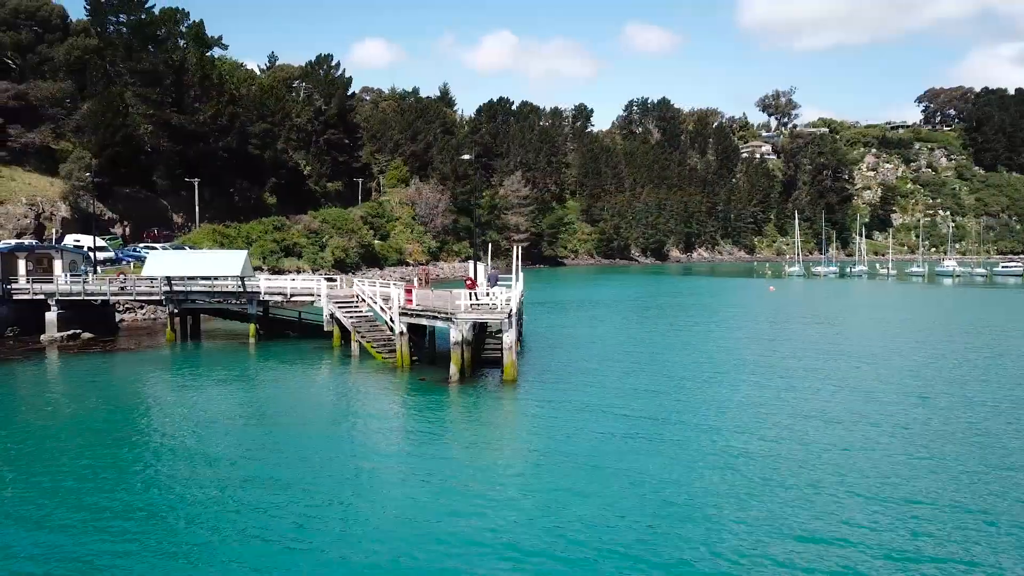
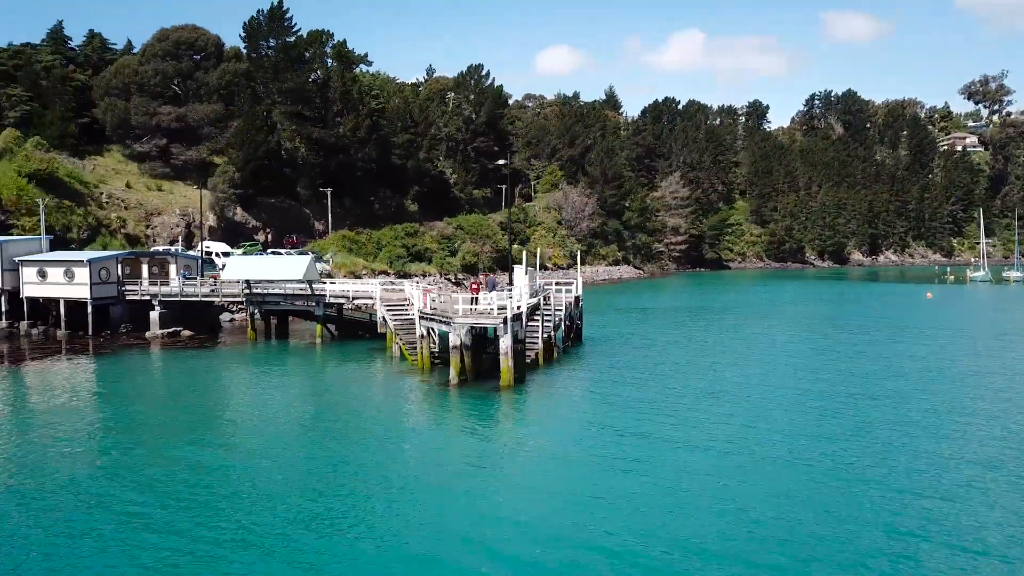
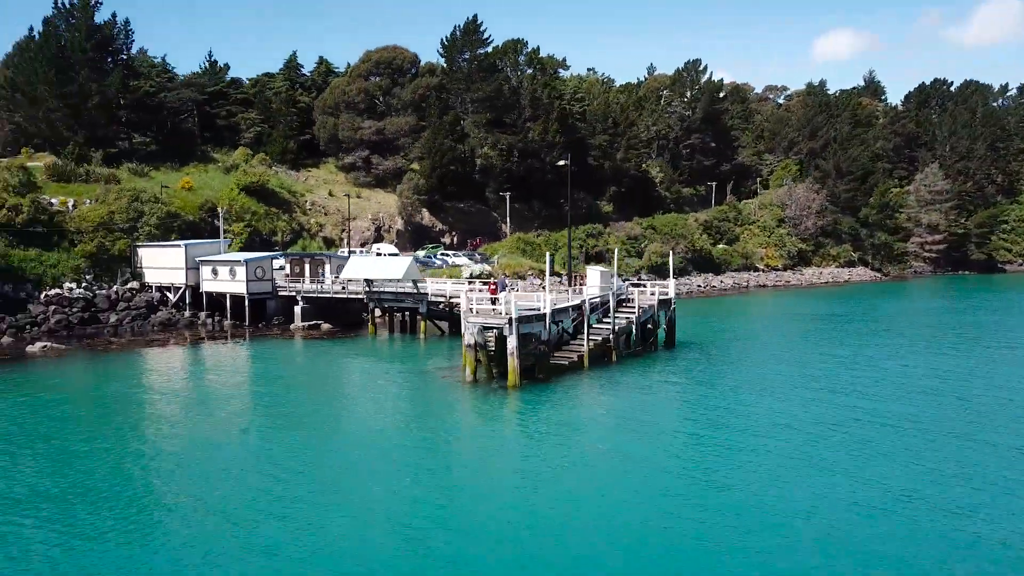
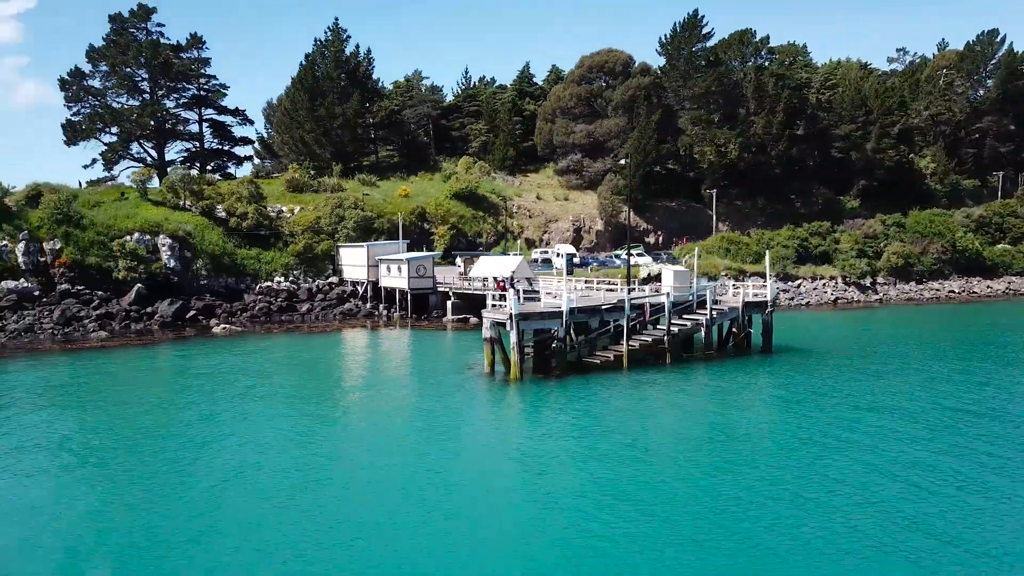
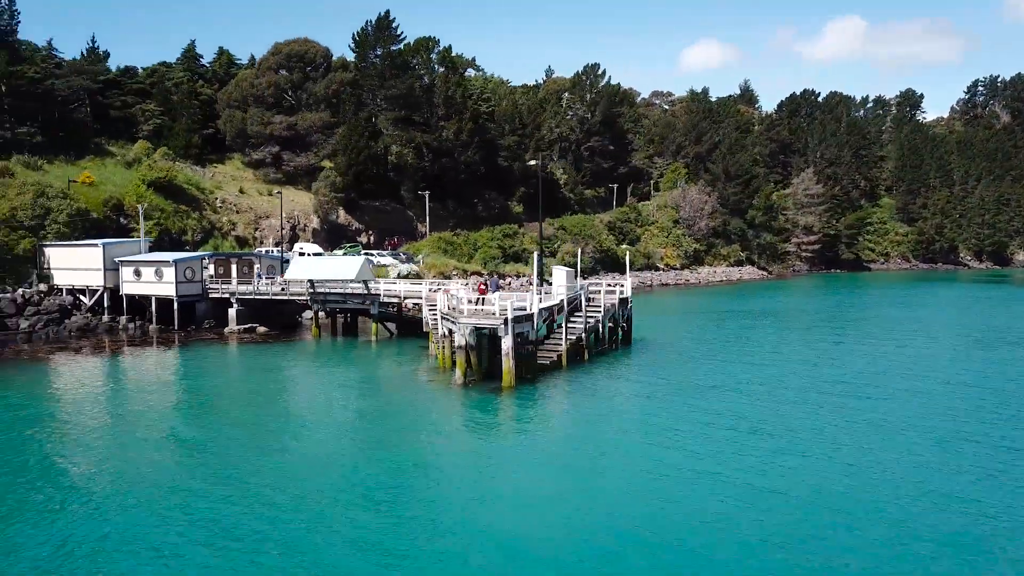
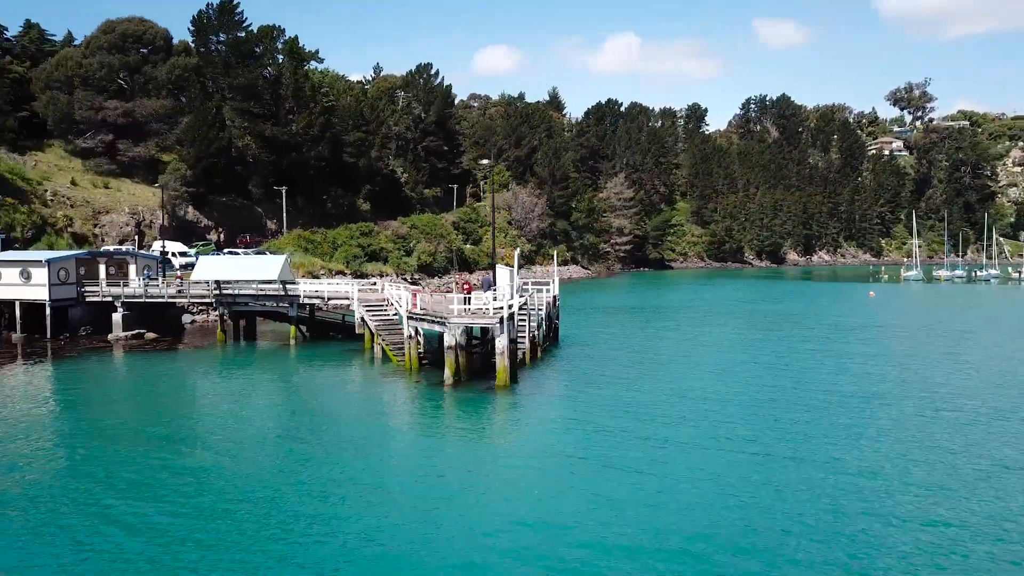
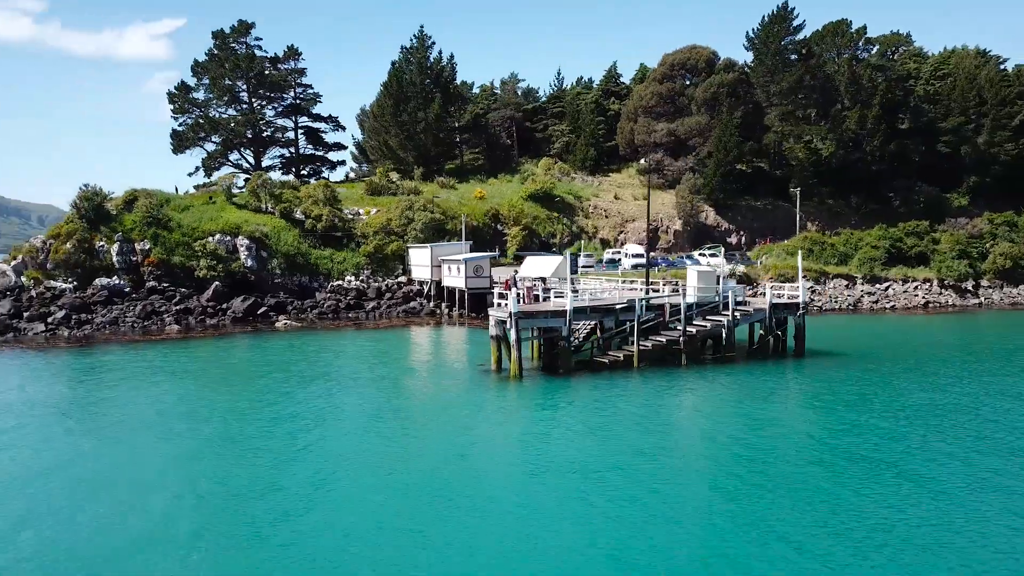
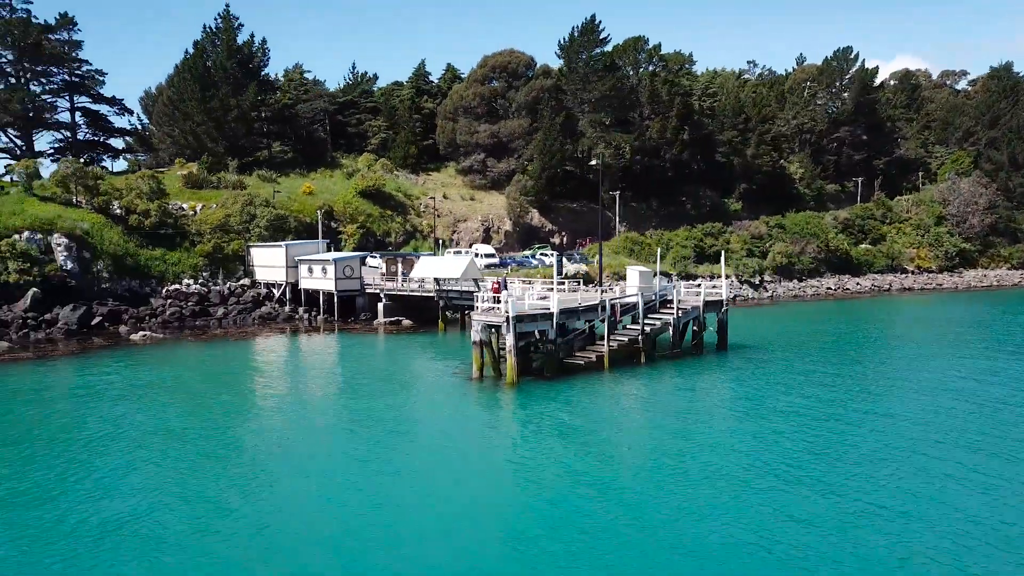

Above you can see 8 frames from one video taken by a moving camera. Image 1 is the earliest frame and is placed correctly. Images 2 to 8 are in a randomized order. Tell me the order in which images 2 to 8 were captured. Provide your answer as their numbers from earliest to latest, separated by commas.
6, 2, 5, 3, 8, 4, 7
